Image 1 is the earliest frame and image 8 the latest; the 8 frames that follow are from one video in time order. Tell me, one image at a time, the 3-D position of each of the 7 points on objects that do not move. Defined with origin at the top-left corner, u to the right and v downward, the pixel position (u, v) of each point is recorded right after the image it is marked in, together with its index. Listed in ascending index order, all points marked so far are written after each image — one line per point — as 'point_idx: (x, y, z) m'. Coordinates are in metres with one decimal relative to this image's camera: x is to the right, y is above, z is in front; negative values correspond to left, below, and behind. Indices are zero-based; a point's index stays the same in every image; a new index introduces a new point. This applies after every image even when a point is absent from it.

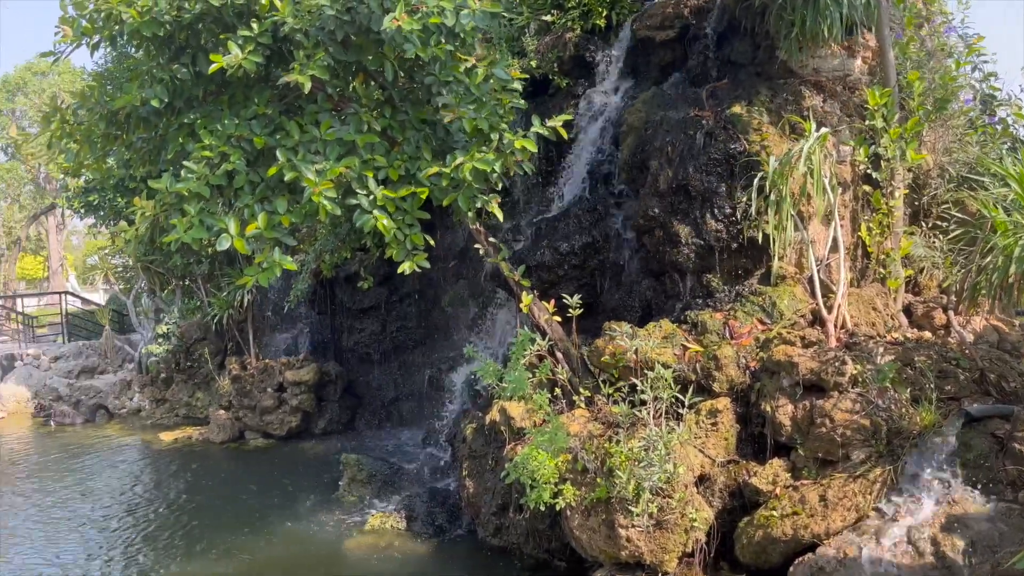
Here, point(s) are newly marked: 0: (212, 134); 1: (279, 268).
0: (-1.8, +1.0, +5.1) m
1: (-1.4, +0.1, +5.0) m
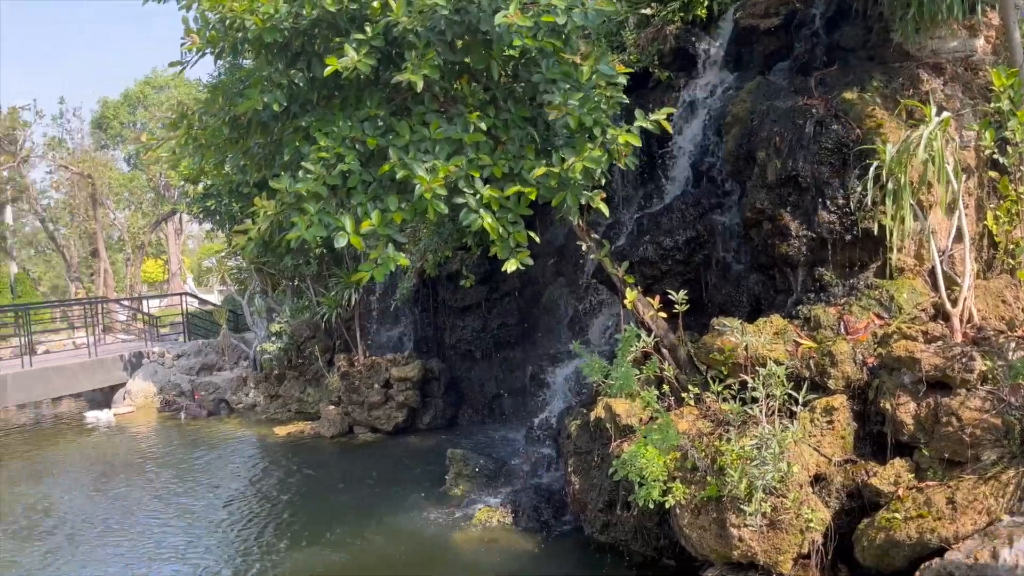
0: (-1.2, +1.0, +5.3) m
1: (-0.7, +0.2, +5.1) m
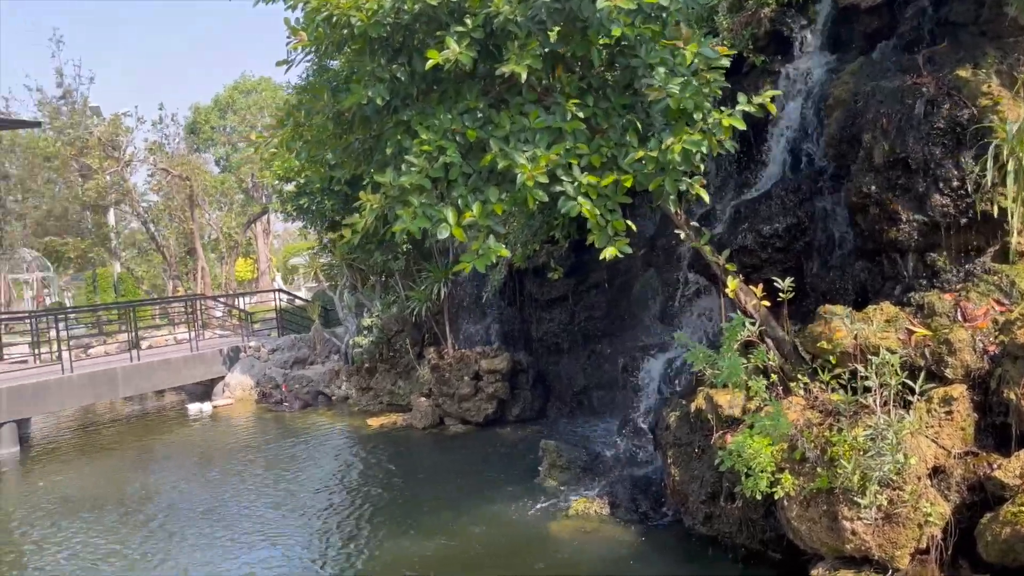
0: (-0.5, +1.0, +5.4) m
1: (-0.1, +0.2, +5.2) m
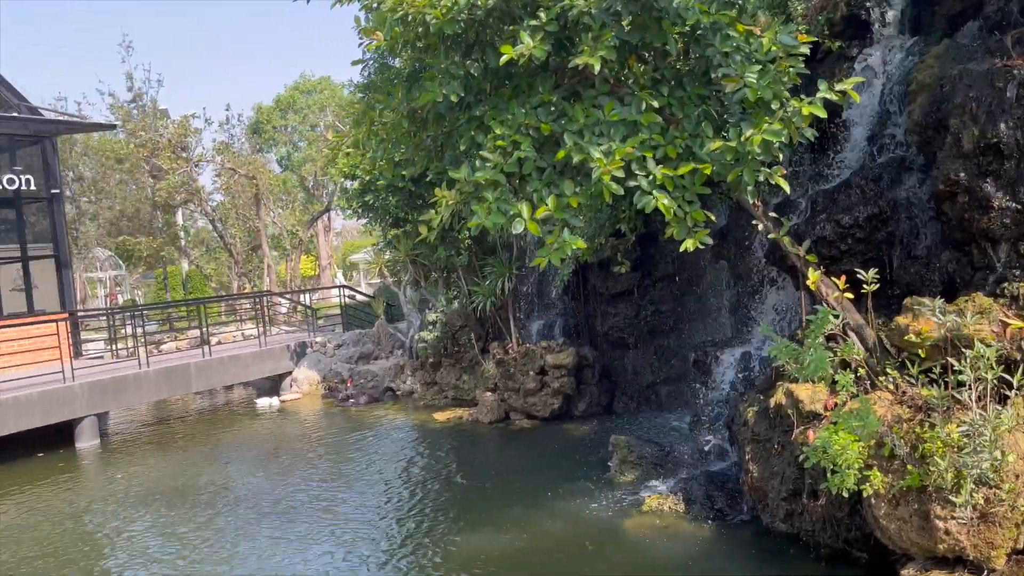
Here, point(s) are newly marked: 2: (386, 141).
0: (-0.1, +1.1, +5.3) m
1: (+0.4, +0.2, +5.1) m
2: (-1.0, +1.1, +6.4) m
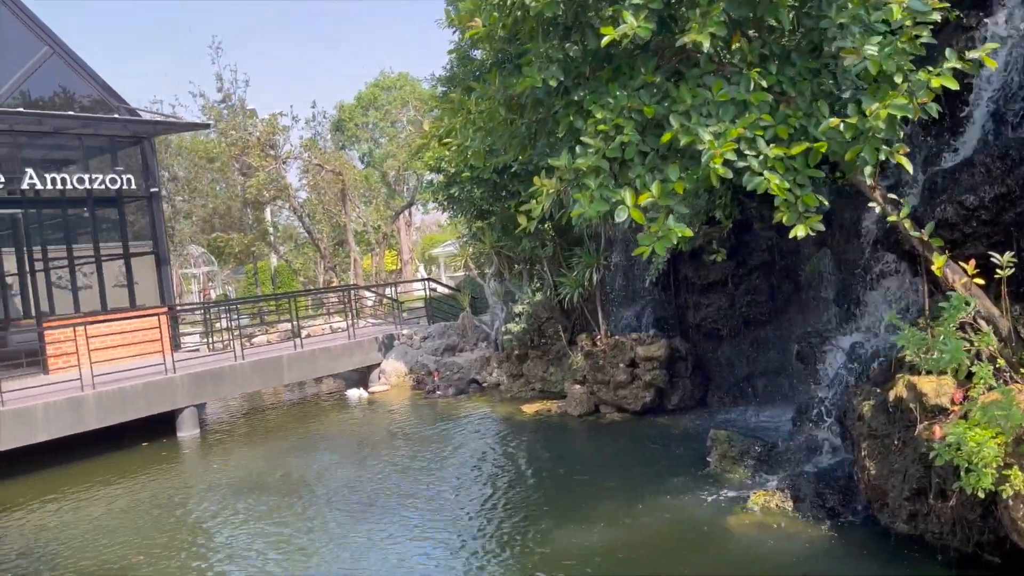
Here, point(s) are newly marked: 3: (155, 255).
0: (+0.6, +1.1, +5.2) m
1: (+1.0, +0.3, +4.9) m
2: (-0.2, +1.2, +6.3) m
3: (-6.7, +0.6, +15.3) m
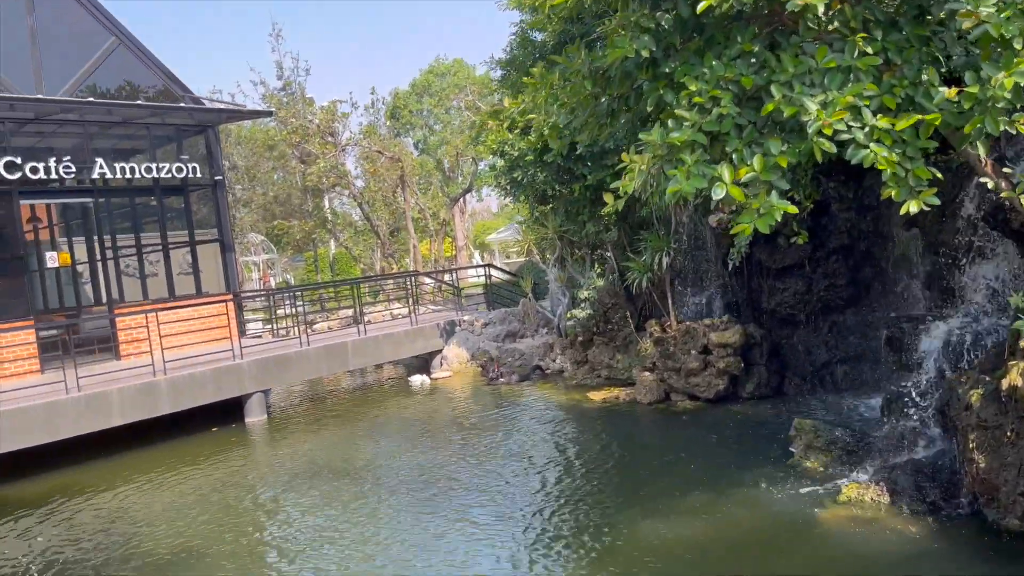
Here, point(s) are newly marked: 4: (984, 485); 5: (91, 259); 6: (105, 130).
0: (+1.1, +1.2, +4.9) m
1: (+1.5, +0.4, +4.6) m
2: (+0.4, +1.3, +6.1) m
3: (-5.5, +0.9, +15.5) m
4: (+3.2, -1.3, +5.5) m
5: (-7.1, +0.5, +13.8) m
6: (-6.9, +2.7, +14.0) m
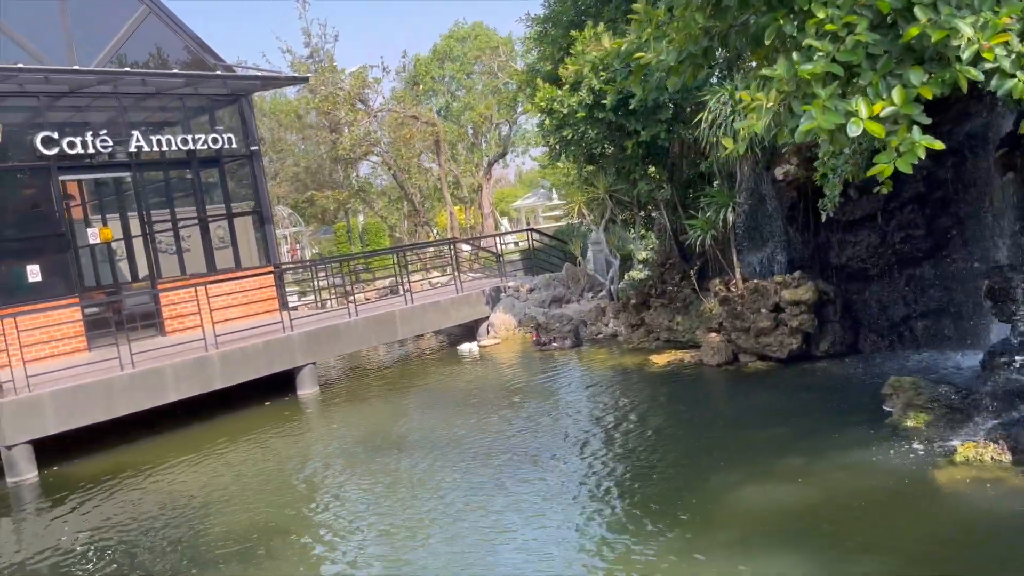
0: (+1.7, +1.5, +4.4) m
1: (+2.1, +0.7, +4.2) m
2: (+1.0, +1.7, +5.7) m
3: (-4.7, +1.4, +15.2) m
4: (+3.9, -1.0, +5.1) m
5: (-6.3, +0.9, +13.6) m
6: (-6.2, +3.1, +13.6) m
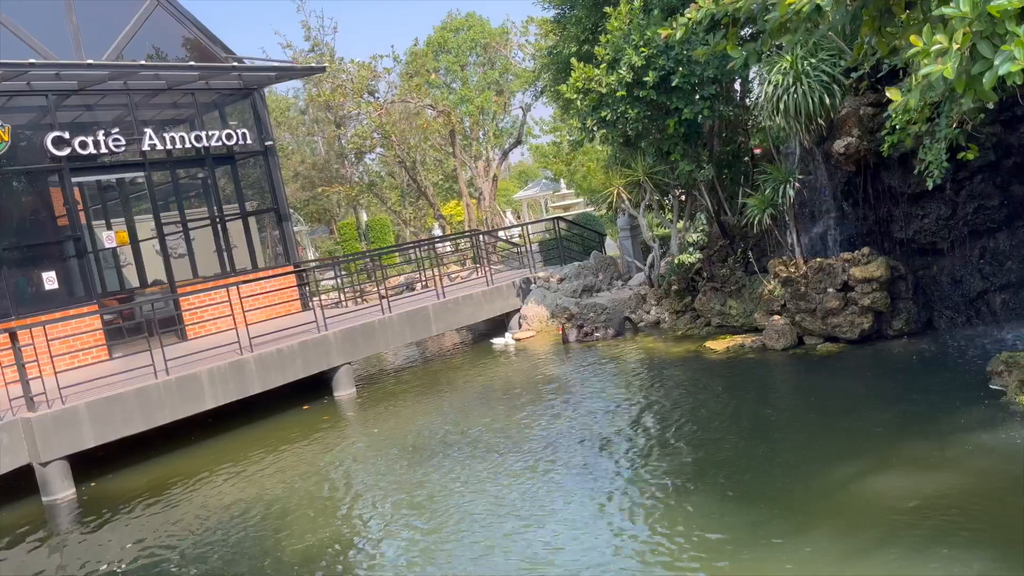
0: (+2.4, +1.7, +4.0) m
1: (+2.8, +0.9, +3.7) m
2: (+1.7, +1.8, +5.2) m
3: (-4.1, +1.4, +14.6) m
4: (+4.6, -0.7, +4.7) m
5: (-5.7, +0.8, +13.0) m
6: (-5.7, +3.0, +13.0) m
